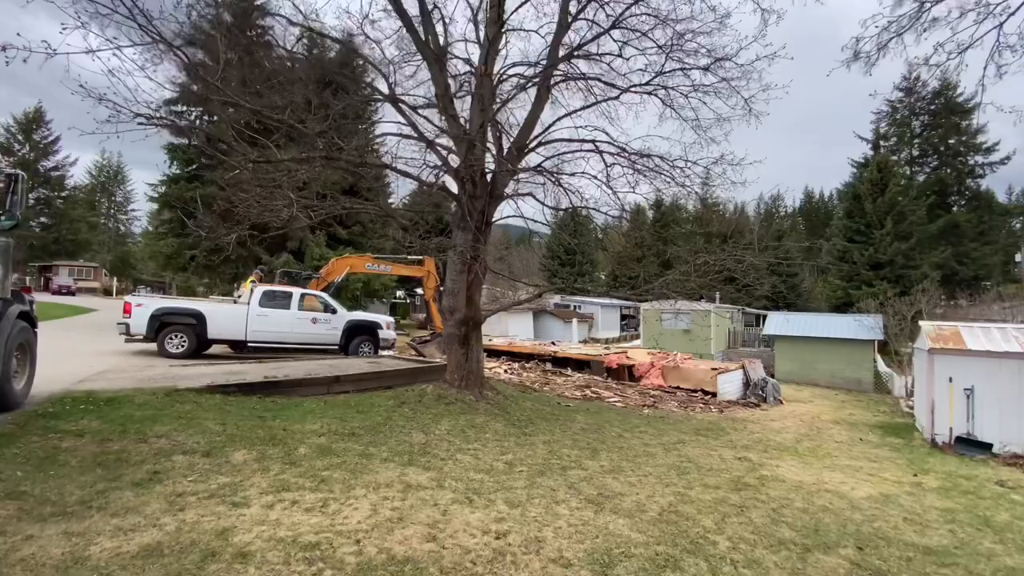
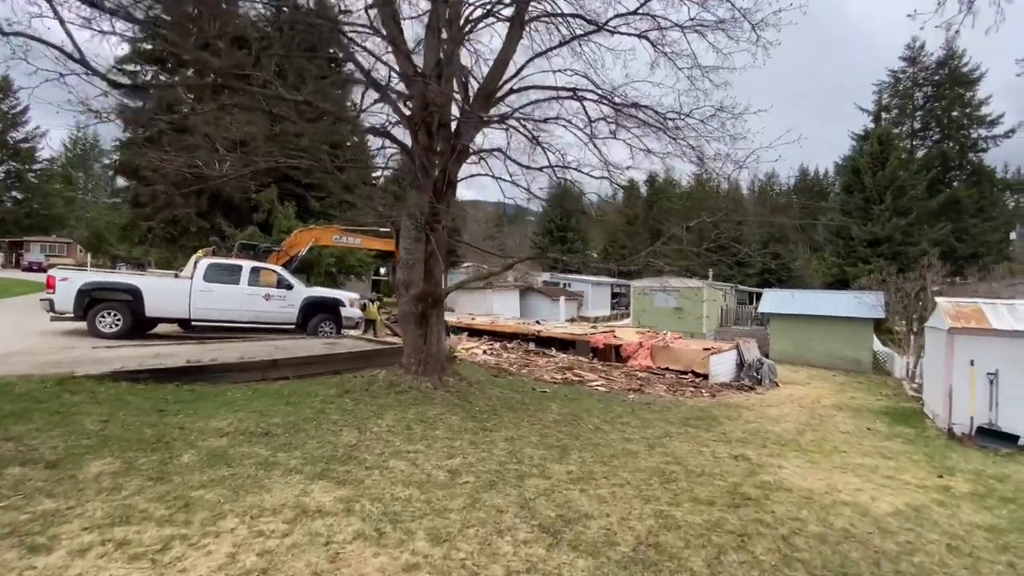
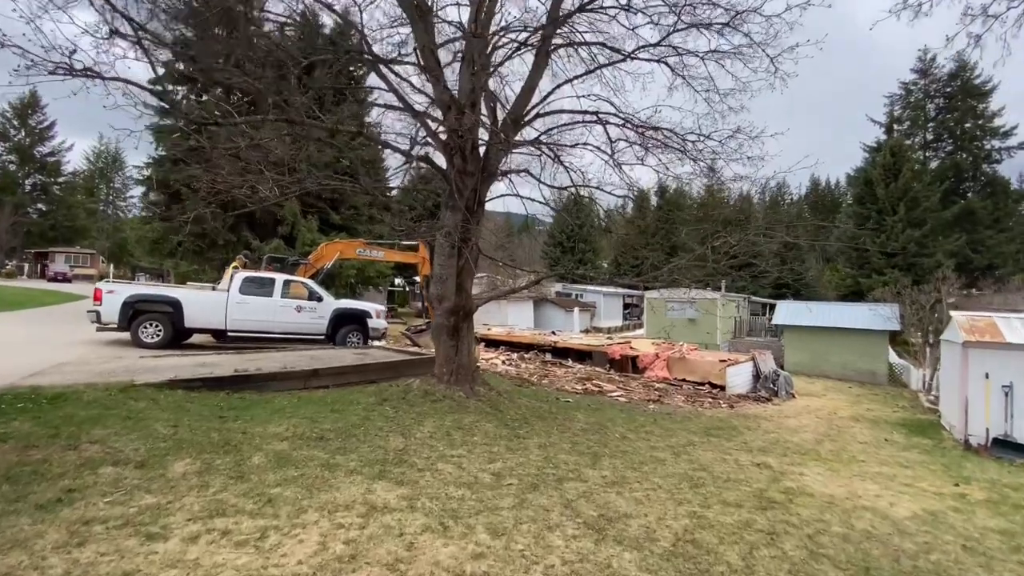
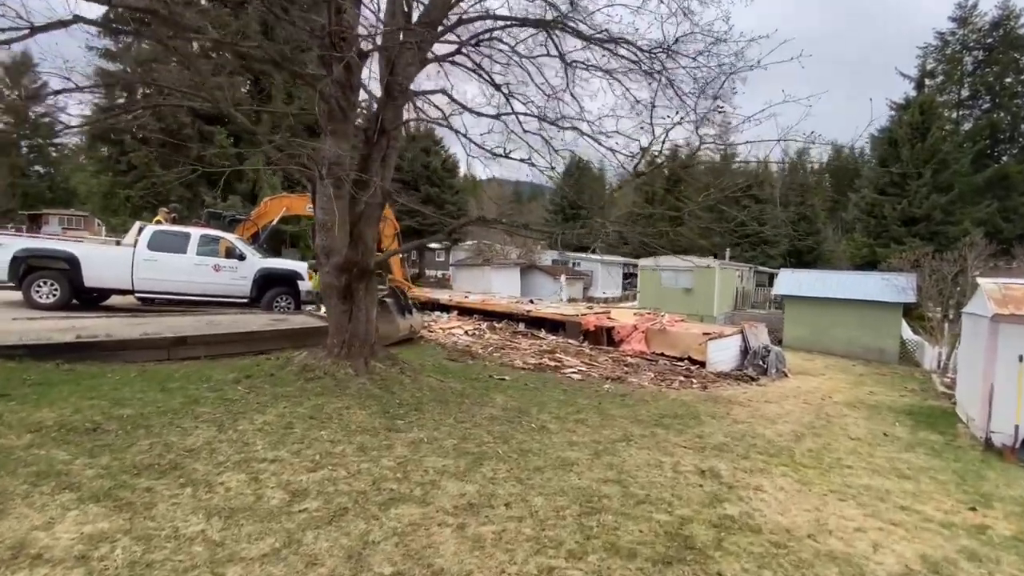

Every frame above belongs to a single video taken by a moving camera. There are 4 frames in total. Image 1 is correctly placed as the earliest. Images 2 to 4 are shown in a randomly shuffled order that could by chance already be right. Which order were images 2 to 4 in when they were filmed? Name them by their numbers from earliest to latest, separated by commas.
3, 2, 4
